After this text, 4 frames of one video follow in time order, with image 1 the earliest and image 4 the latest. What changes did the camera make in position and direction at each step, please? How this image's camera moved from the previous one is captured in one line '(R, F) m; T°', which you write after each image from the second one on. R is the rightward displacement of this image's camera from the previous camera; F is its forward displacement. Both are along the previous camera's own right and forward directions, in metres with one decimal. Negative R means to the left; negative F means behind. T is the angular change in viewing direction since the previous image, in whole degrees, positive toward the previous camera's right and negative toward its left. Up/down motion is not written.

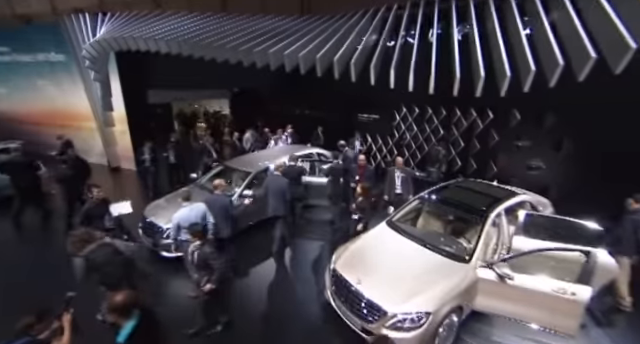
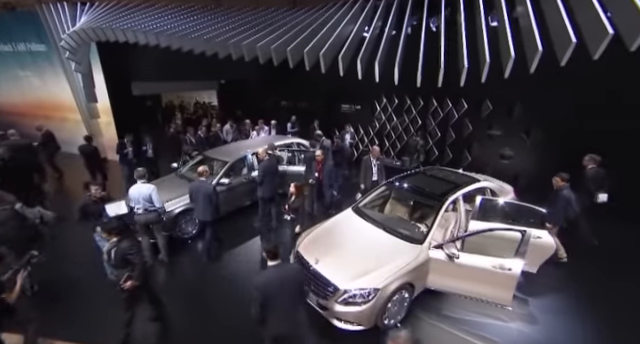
(+0.4, -0.2) m; +1°
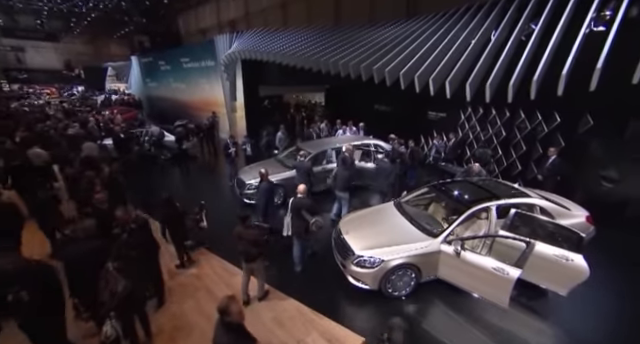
(+1.2, -1.0) m; -22°
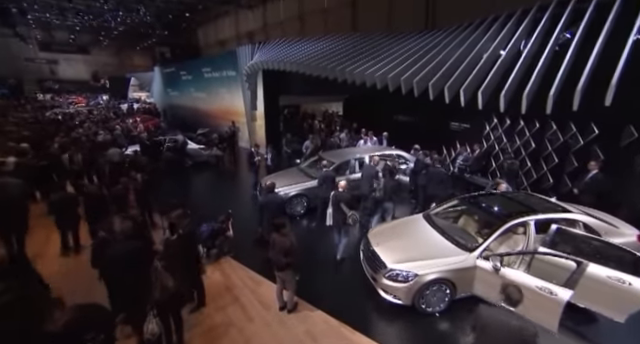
(-0.3, 0.0) m; -2°
